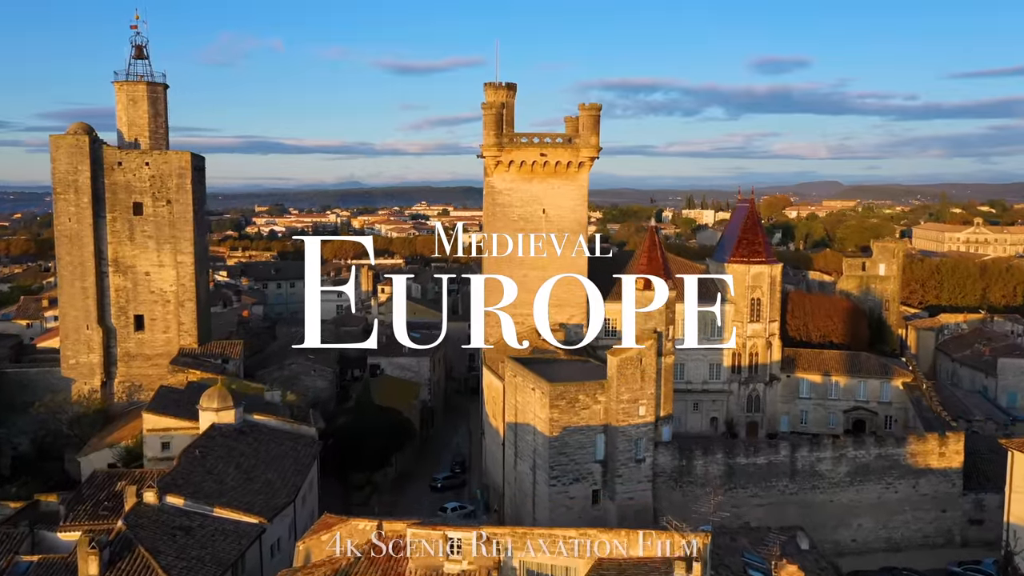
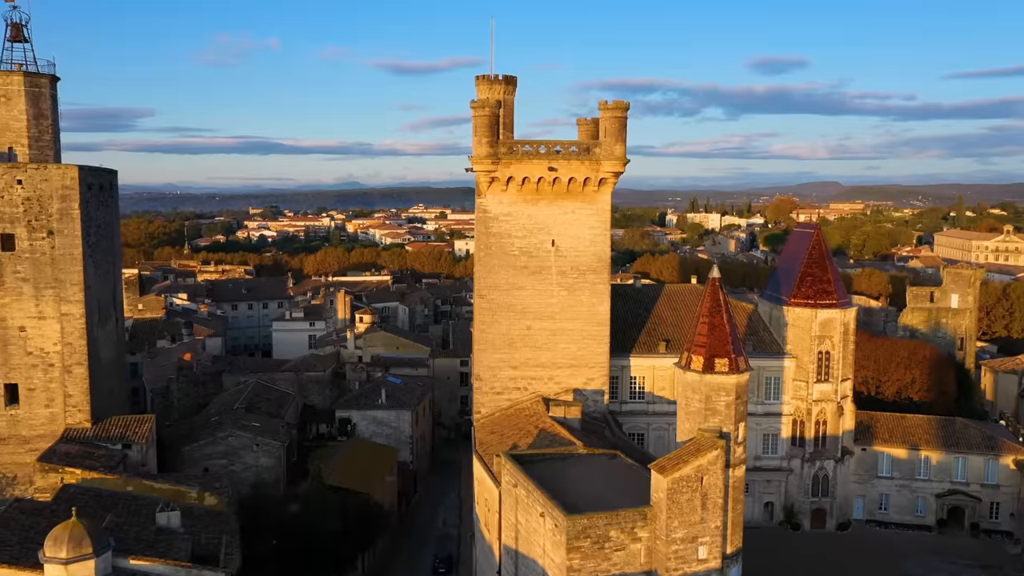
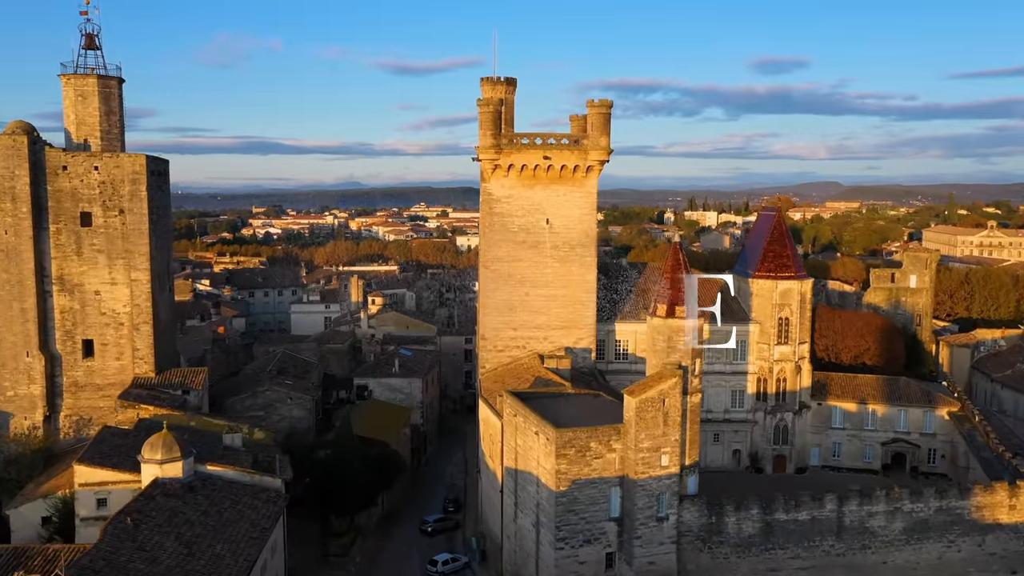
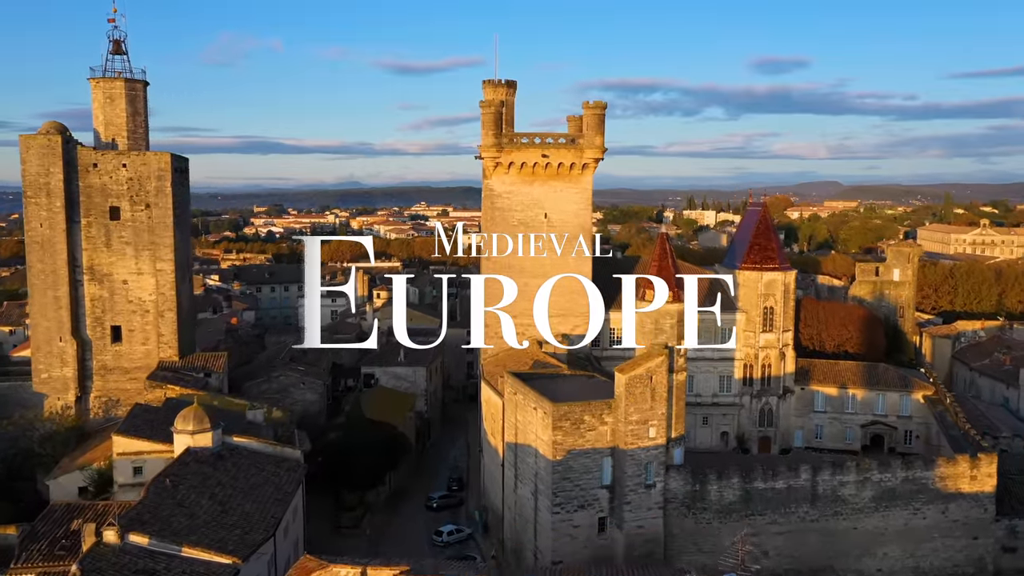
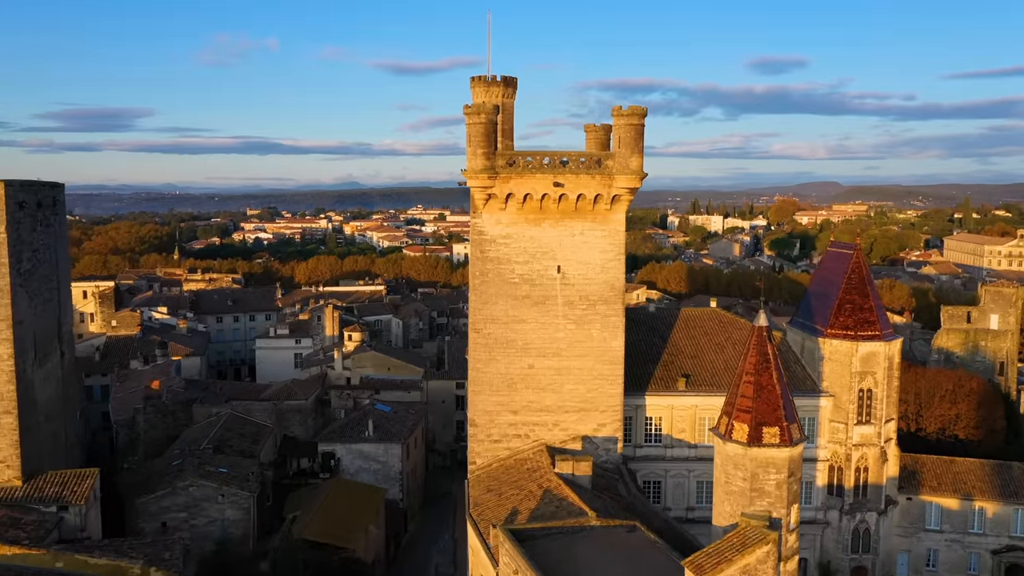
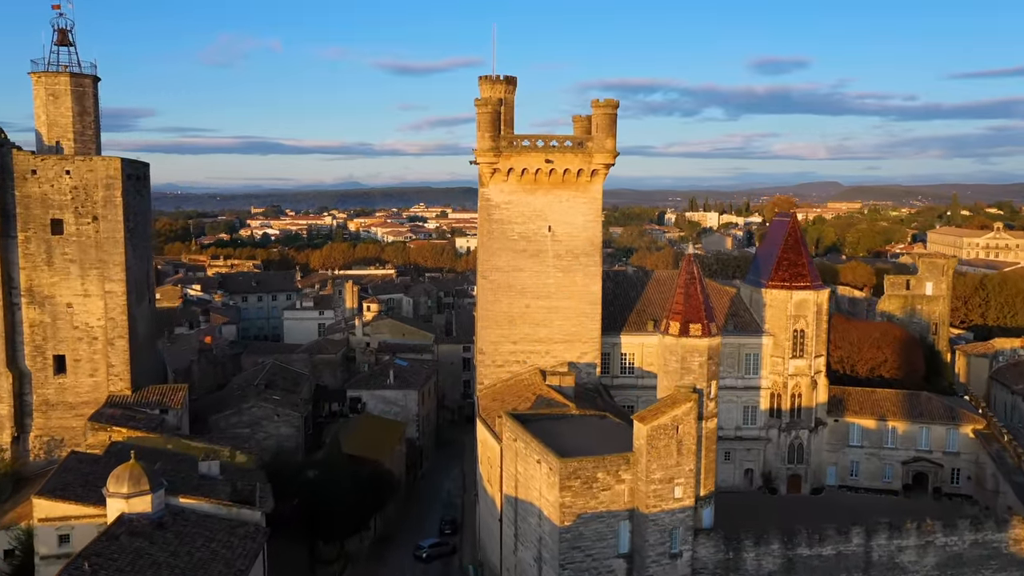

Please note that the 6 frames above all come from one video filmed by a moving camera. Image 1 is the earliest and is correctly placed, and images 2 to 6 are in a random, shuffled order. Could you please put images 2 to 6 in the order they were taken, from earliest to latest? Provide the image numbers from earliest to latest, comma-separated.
4, 3, 6, 2, 5
